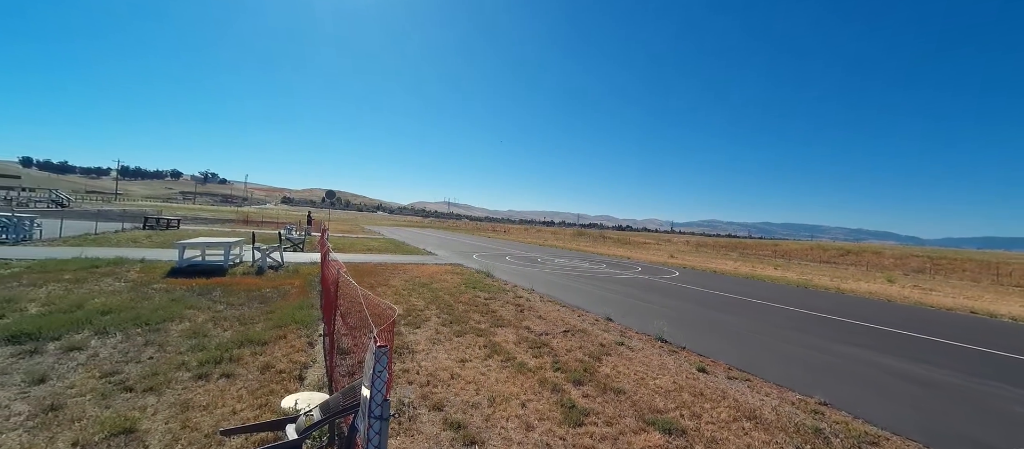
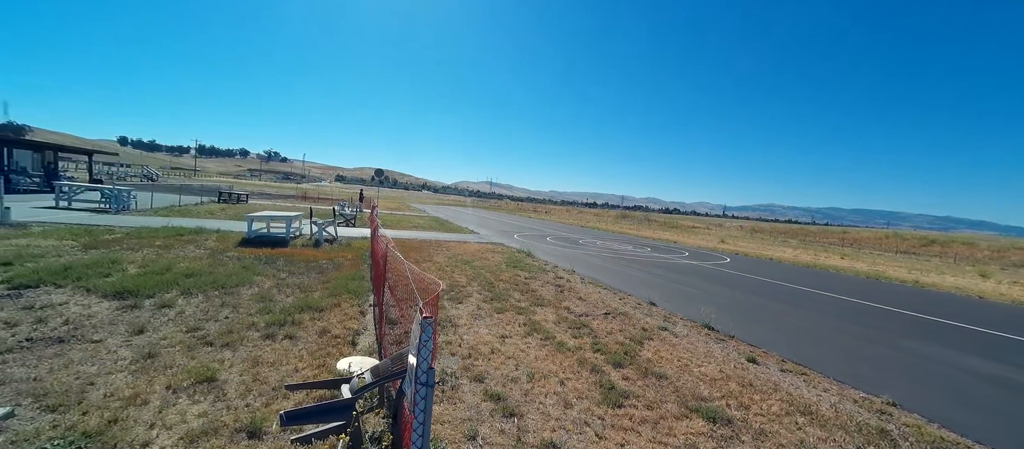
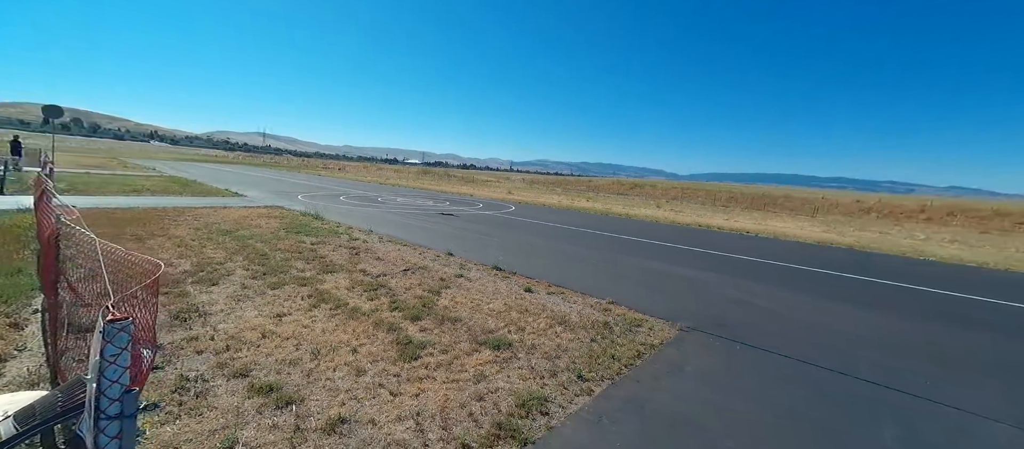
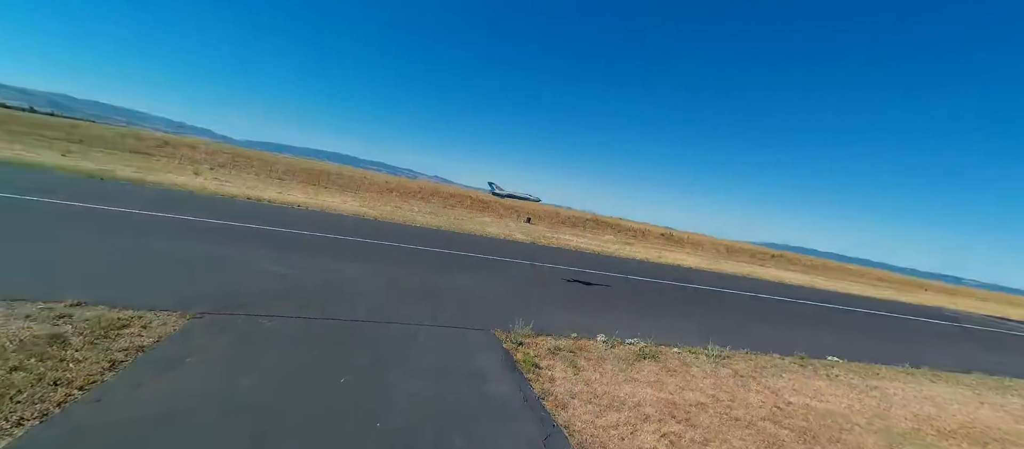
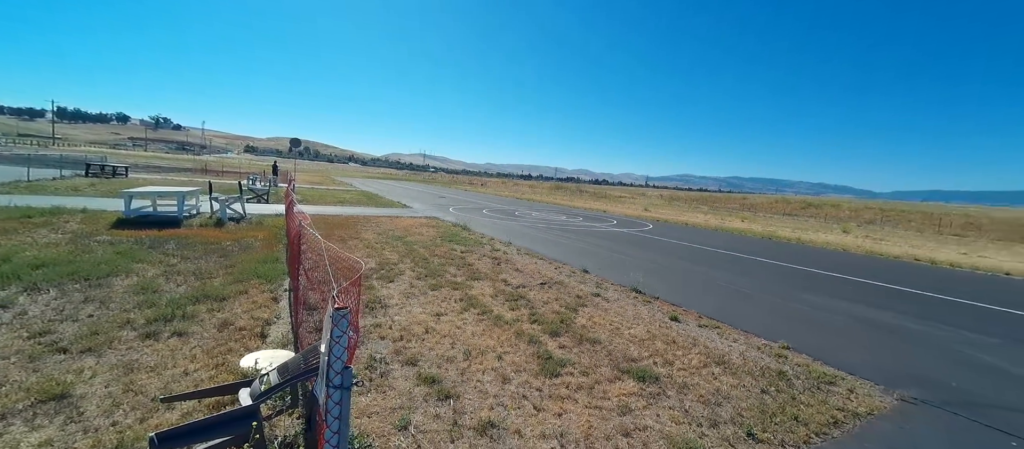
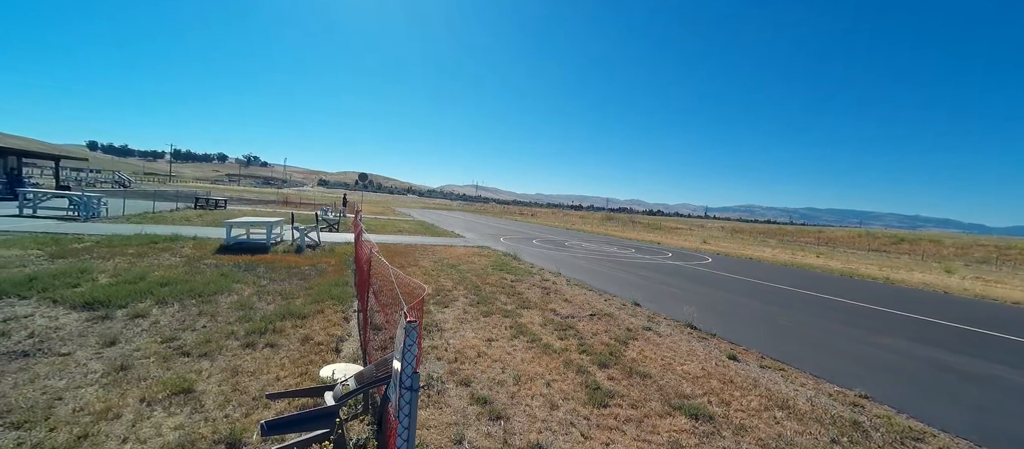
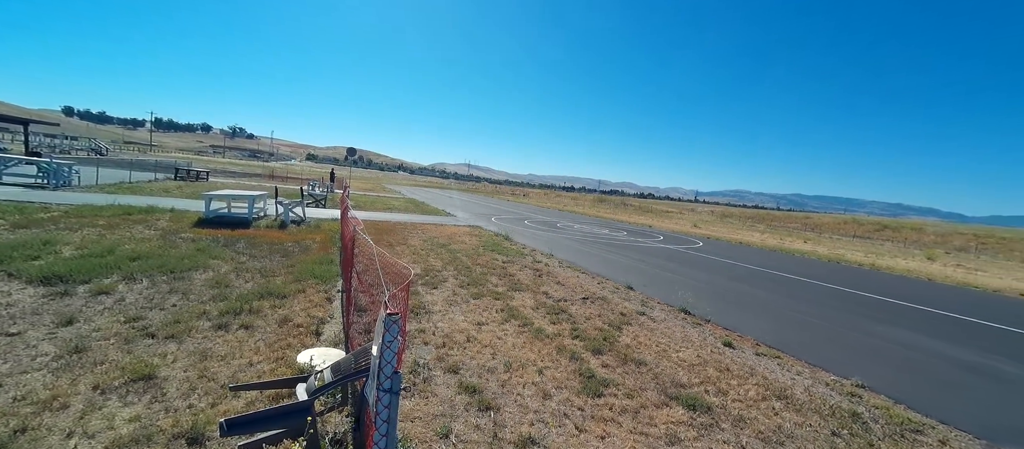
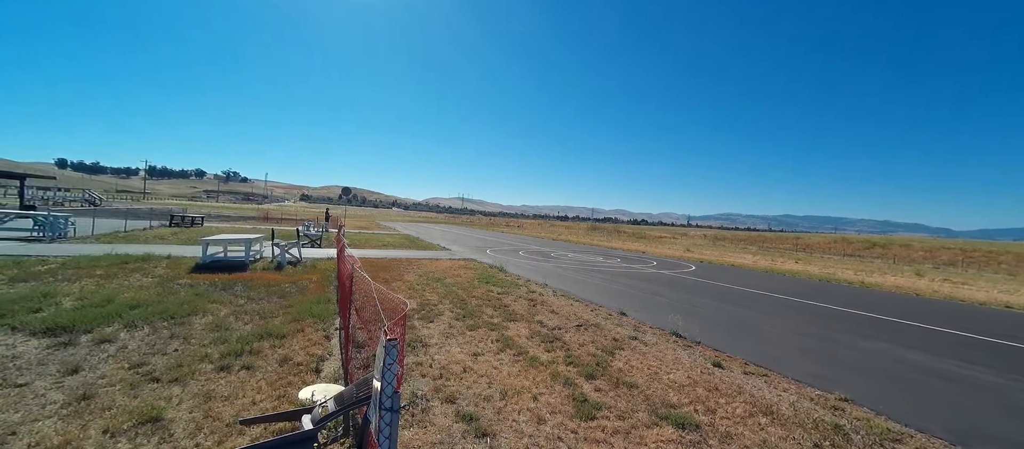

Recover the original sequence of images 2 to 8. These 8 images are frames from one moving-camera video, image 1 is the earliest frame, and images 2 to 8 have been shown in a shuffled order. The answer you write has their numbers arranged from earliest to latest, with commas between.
8, 6, 2, 7, 5, 3, 4
